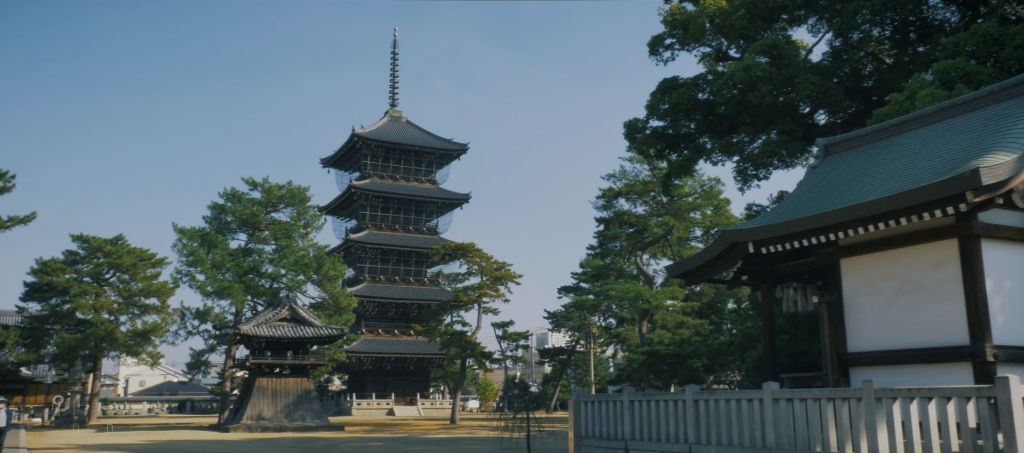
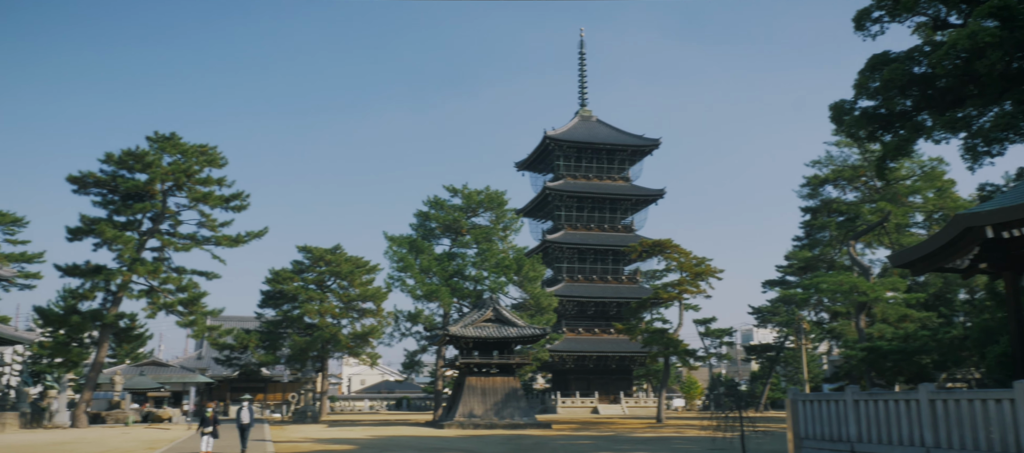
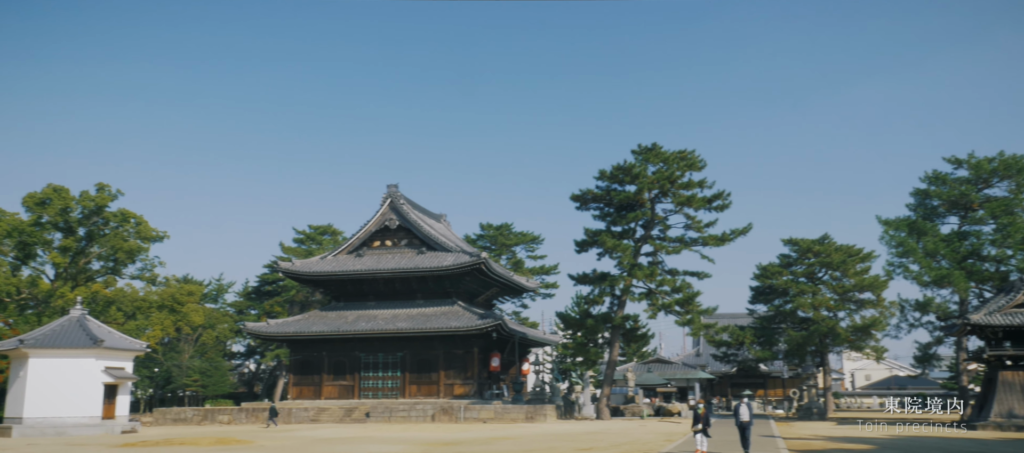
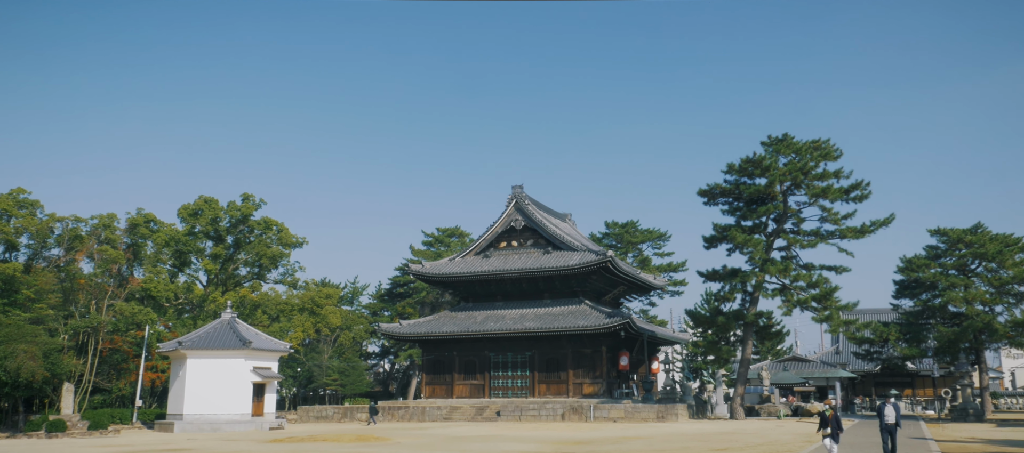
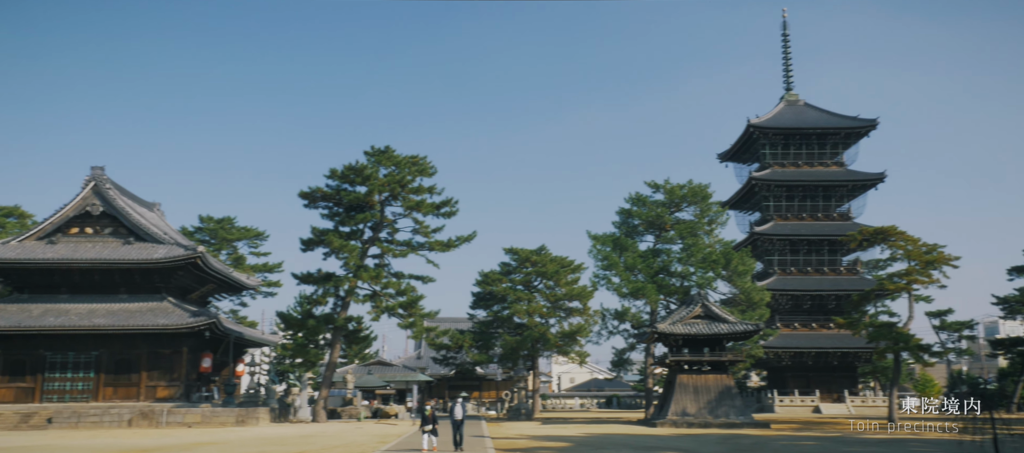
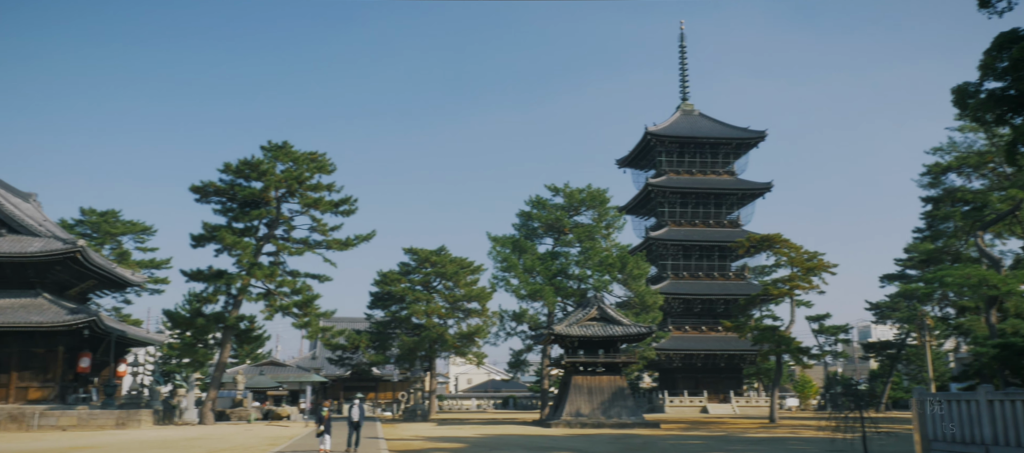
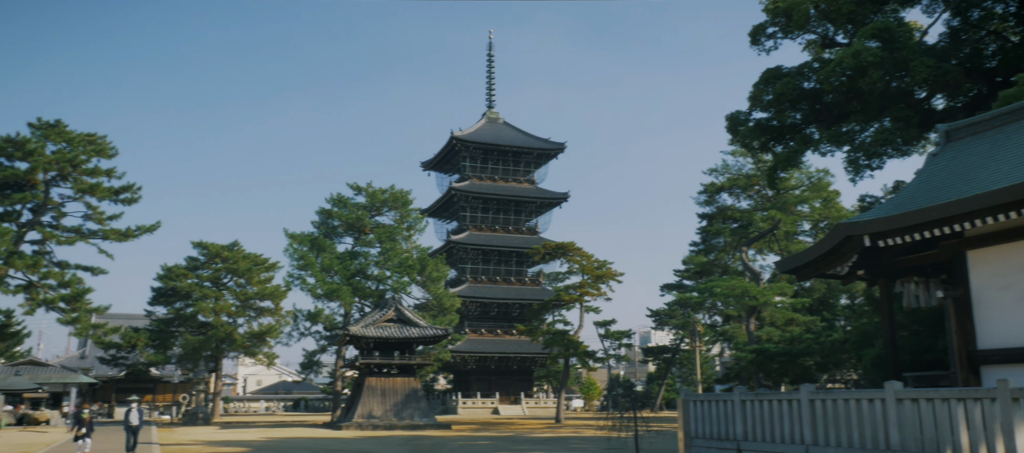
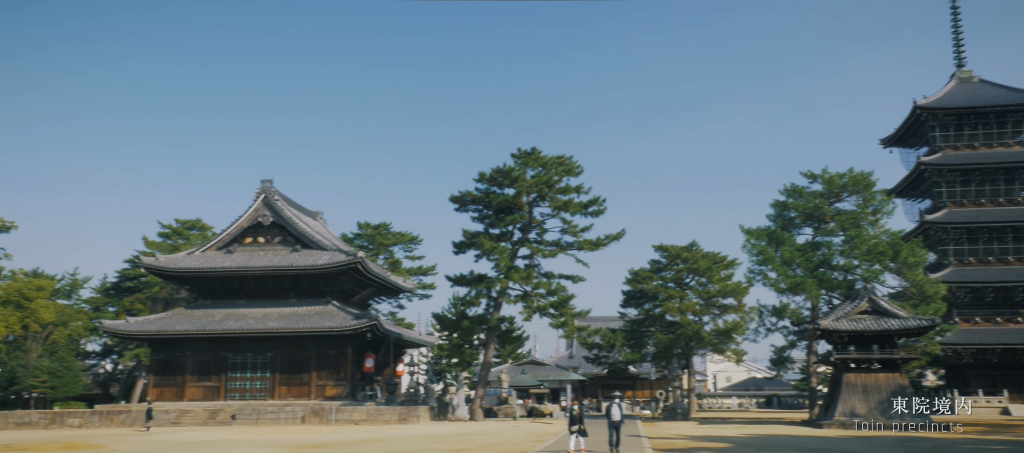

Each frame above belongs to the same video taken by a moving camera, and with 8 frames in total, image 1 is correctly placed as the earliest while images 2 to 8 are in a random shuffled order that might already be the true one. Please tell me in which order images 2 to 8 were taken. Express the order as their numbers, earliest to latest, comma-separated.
7, 2, 6, 5, 8, 3, 4
